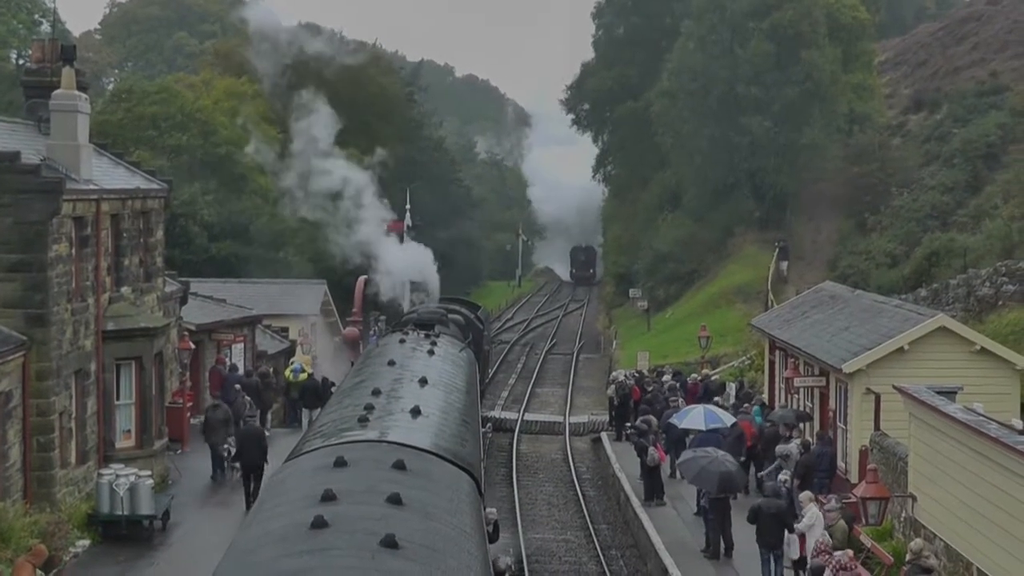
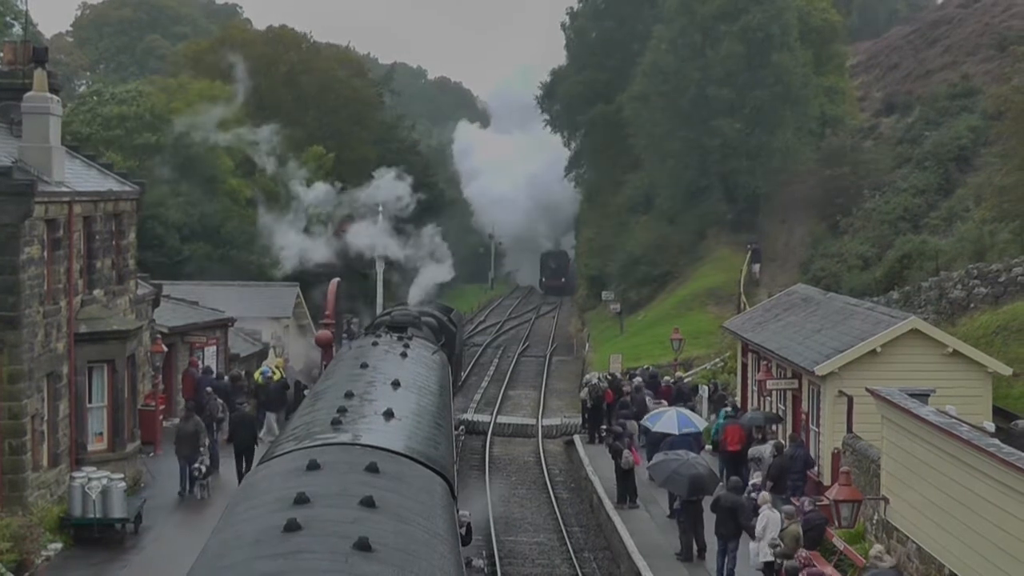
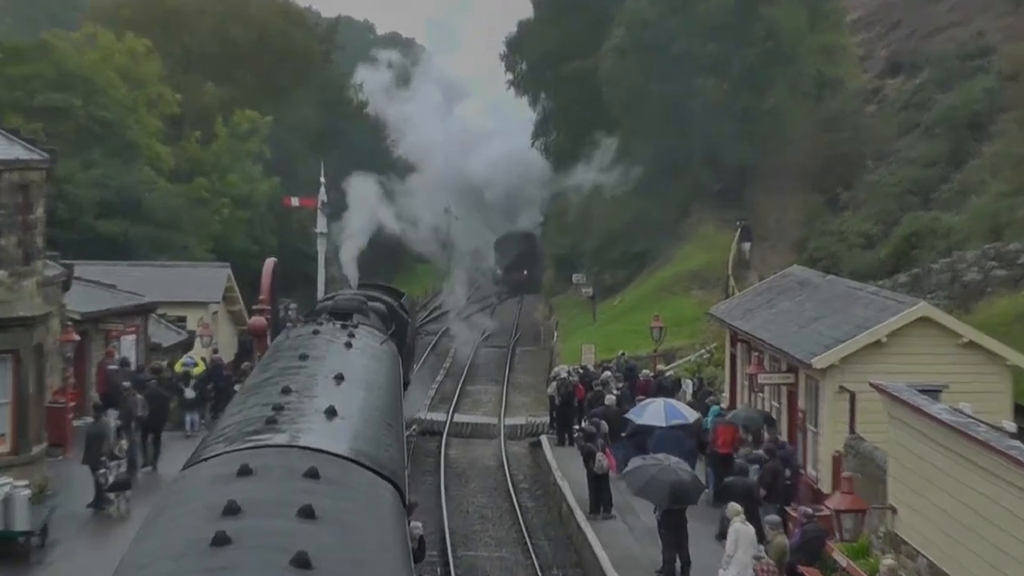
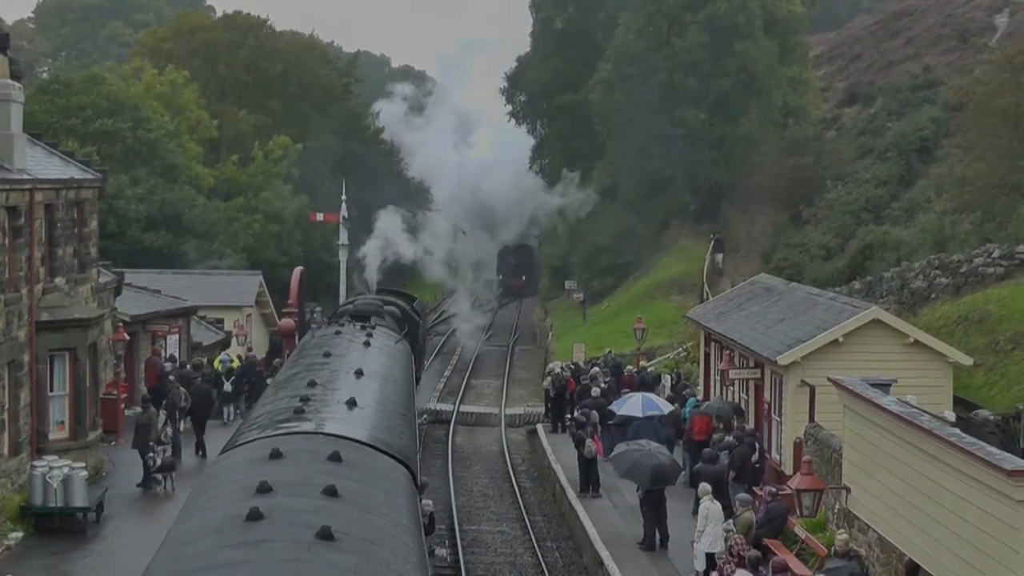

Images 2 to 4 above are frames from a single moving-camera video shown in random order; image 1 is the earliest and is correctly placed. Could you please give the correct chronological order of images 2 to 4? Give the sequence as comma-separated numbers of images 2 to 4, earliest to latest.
2, 4, 3
